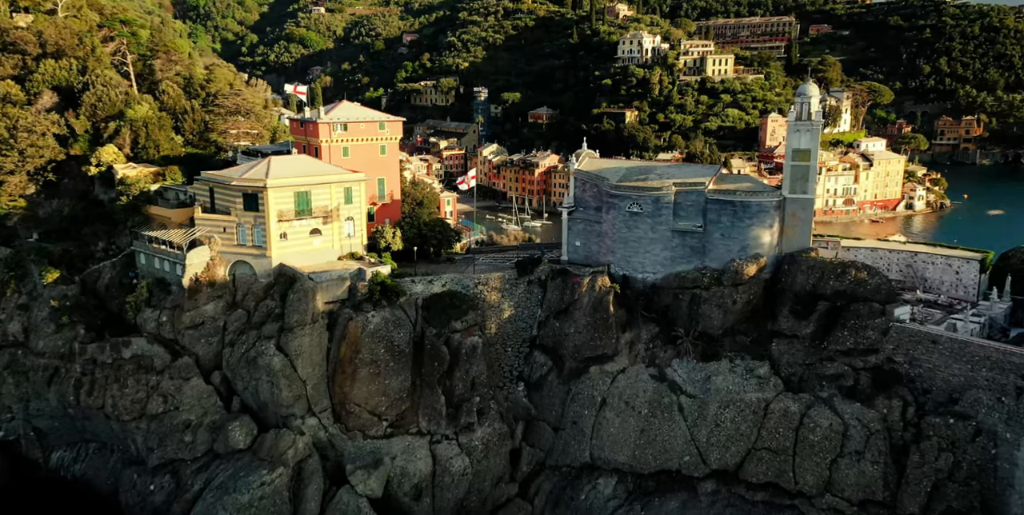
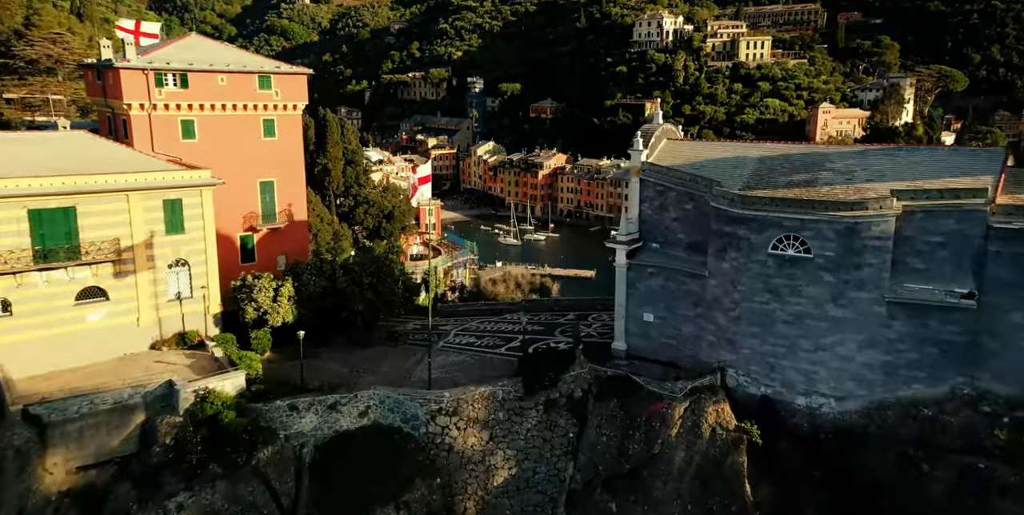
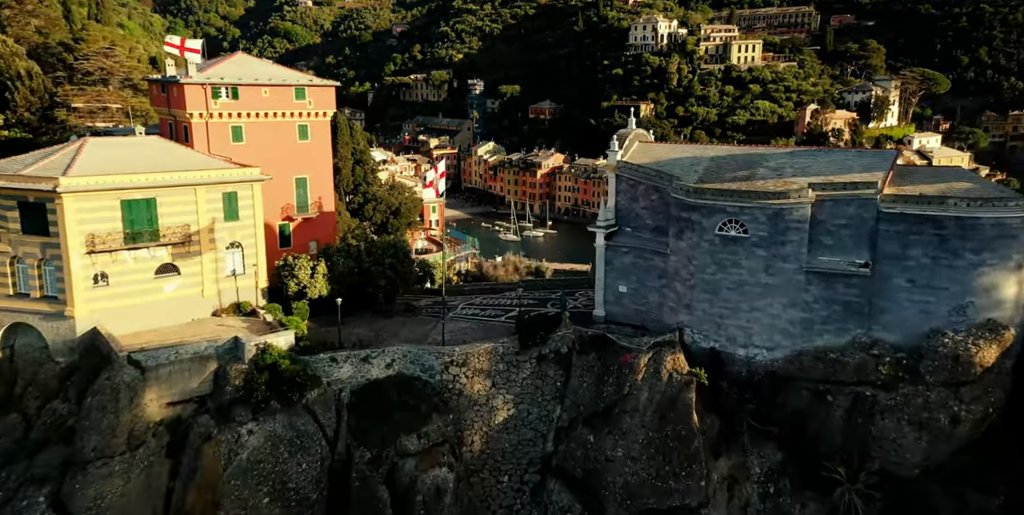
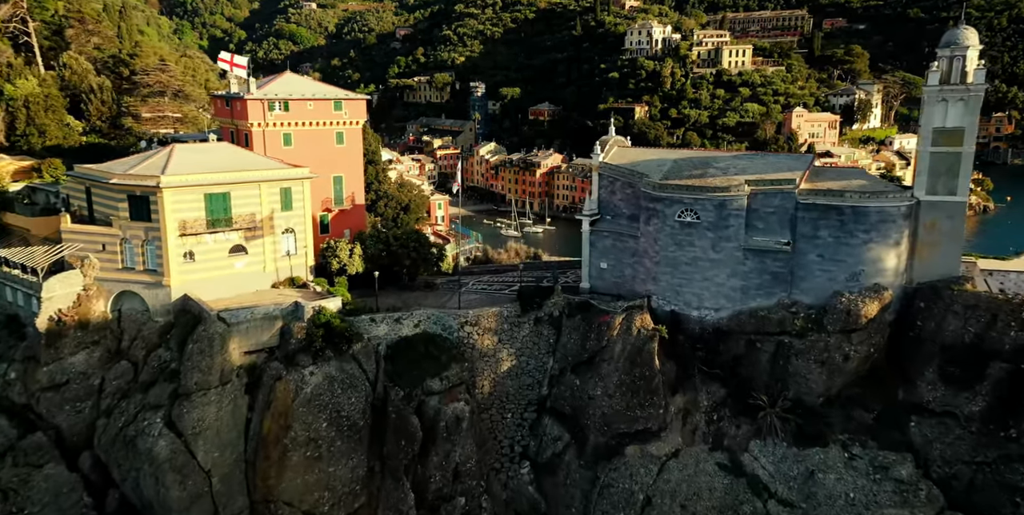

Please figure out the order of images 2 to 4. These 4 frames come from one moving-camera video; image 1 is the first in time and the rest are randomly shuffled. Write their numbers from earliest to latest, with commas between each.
4, 3, 2
